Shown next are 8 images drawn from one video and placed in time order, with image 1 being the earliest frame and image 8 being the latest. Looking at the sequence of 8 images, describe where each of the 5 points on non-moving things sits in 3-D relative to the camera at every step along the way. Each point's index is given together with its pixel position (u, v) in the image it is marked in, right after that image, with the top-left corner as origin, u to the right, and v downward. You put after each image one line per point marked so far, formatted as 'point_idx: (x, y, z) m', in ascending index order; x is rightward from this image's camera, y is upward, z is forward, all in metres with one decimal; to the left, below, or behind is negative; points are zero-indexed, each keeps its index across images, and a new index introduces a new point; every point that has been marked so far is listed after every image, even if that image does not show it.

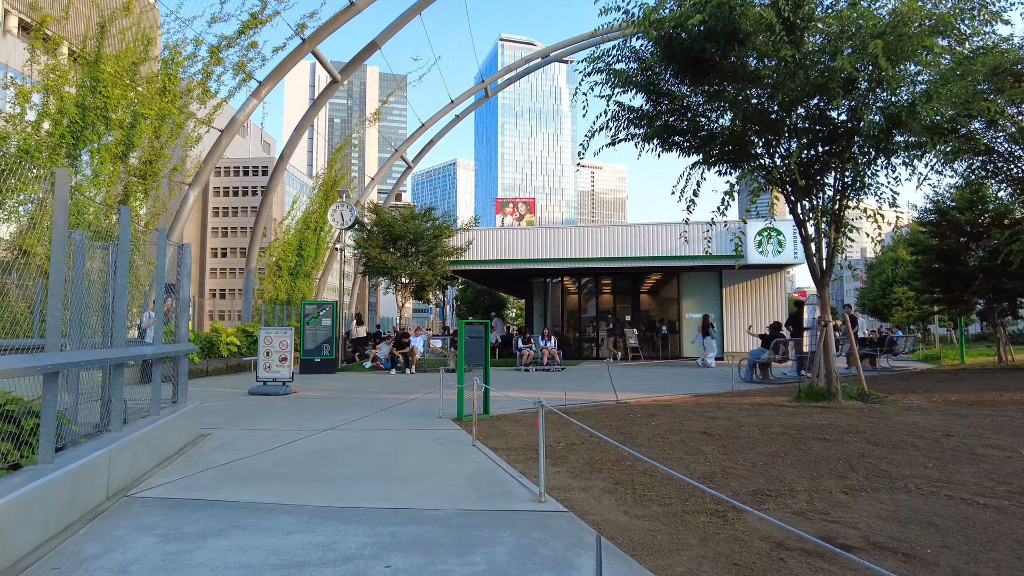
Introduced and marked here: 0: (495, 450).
0: (-0.1, -1.4, +6.0) m
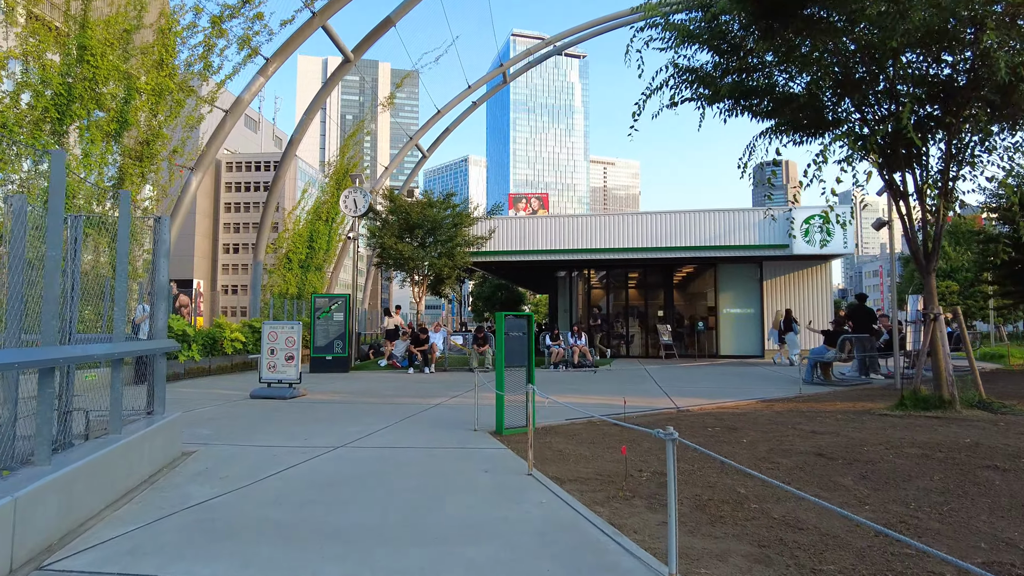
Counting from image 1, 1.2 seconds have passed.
0: (+0.3, -1.3, +4.5) m
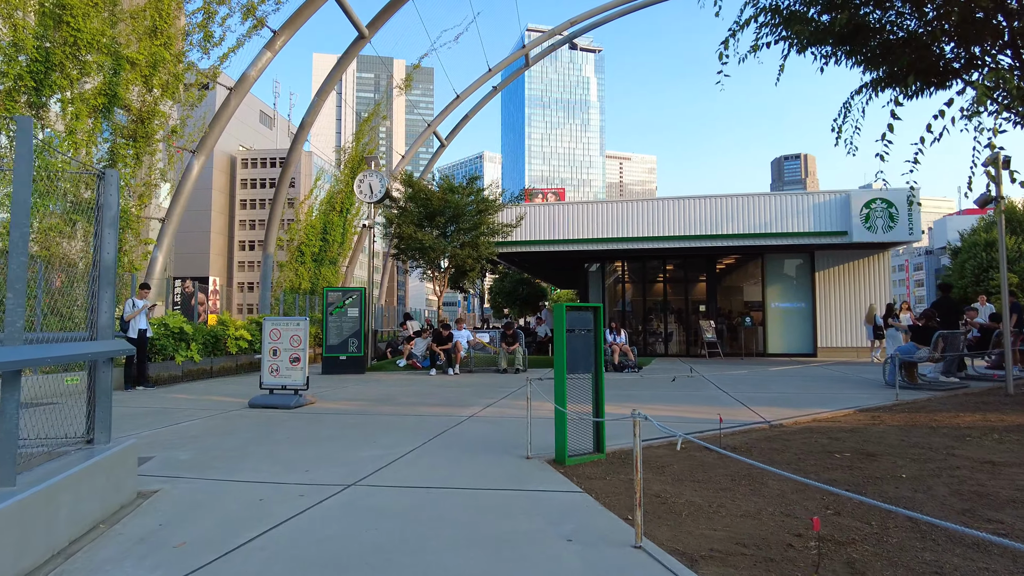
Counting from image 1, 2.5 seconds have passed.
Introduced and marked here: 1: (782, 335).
0: (+0.8, -1.2, +2.9) m
1: (+7.9, -1.4, +20.0) m
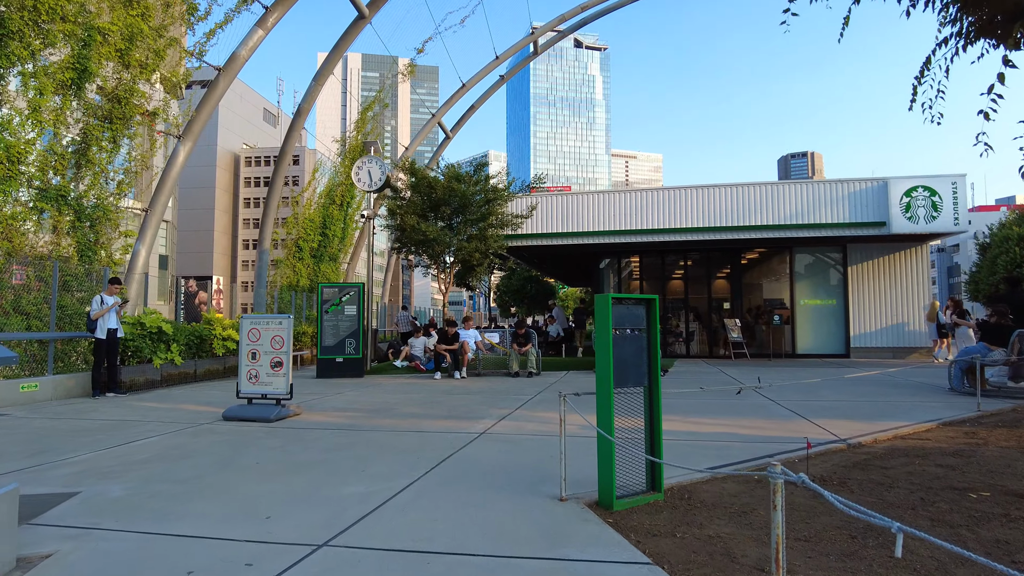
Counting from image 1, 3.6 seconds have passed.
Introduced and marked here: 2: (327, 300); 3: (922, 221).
0: (+0.9, -1.1, +1.6) m
1: (+8.2, -1.3, +18.7) m
2: (-3.7, -0.2, +13.7) m
3: (+9.5, +1.6, +15.8) m
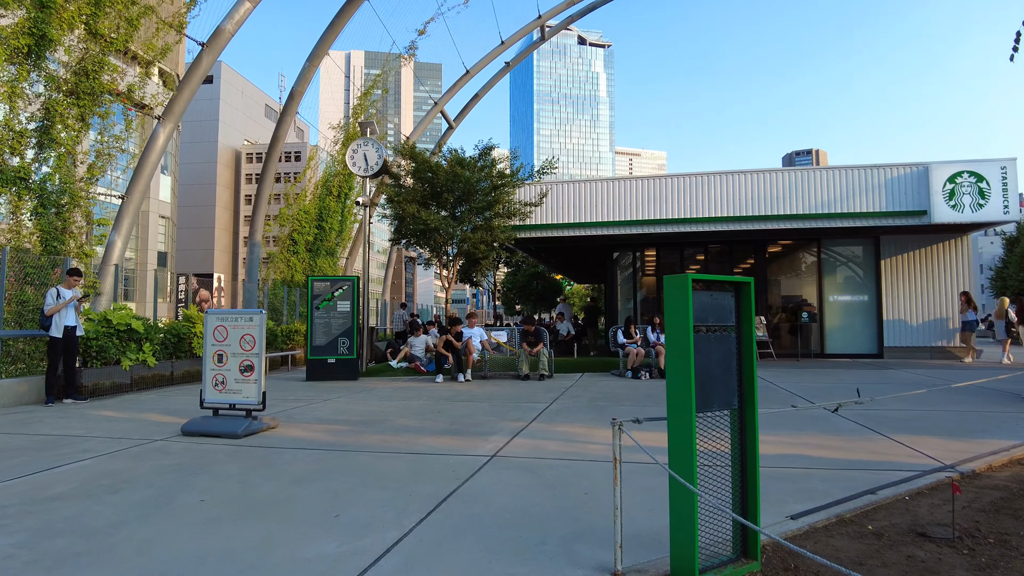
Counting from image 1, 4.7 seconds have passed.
0: (+1.0, -1.0, +0.4) m
1: (+8.4, -1.2, +17.4) m
2: (-3.5, -0.1, +12.4) m
3: (+9.7, +1.7, +14.5) m
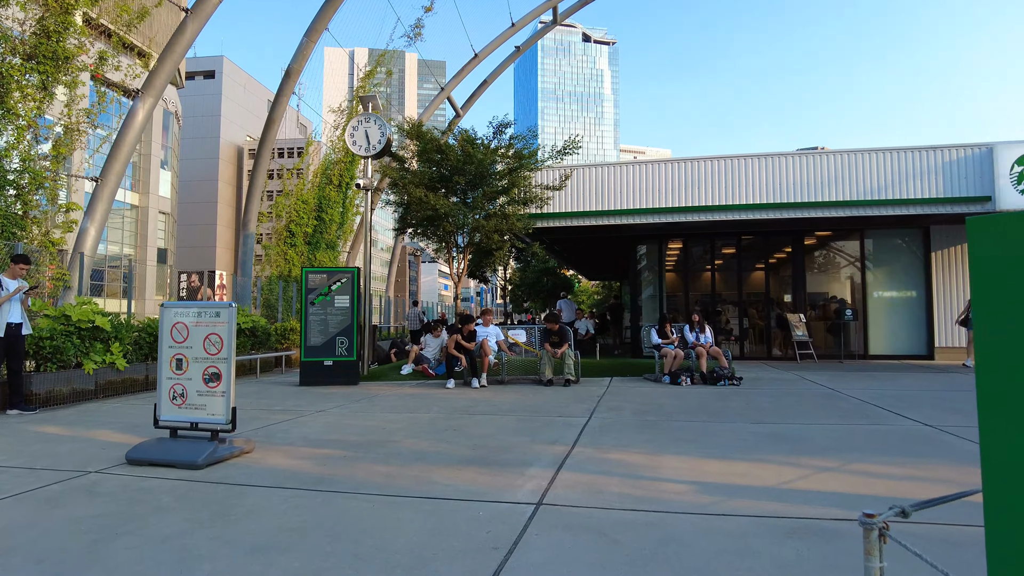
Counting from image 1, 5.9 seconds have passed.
0: (+1.3, -0.9, -1.1) m
1: (+8.7, -1.0, +15.9) m
2: (-3.2, 0.0, +11.0) m
3: (+10.0, +1.8, +13.0) m
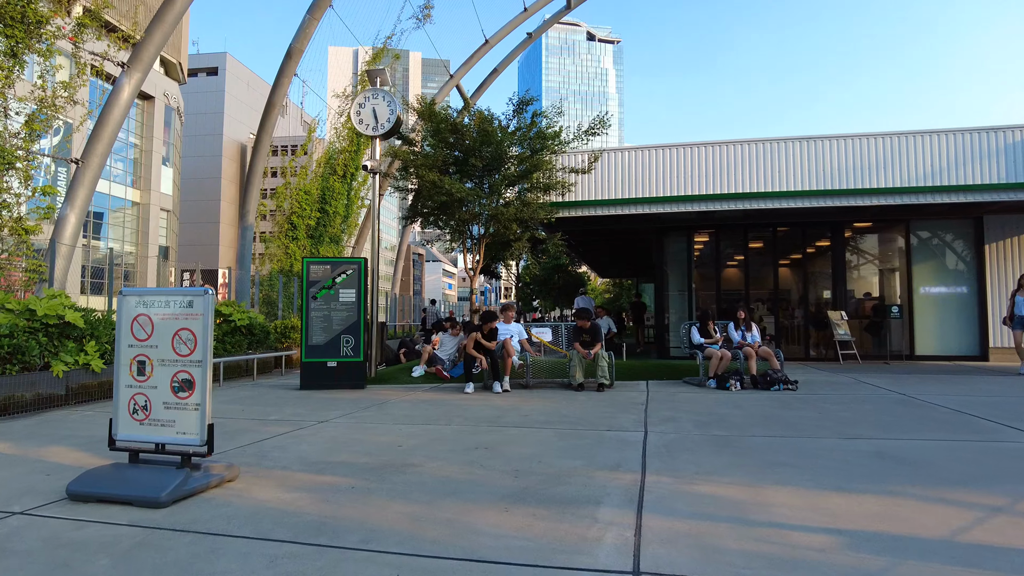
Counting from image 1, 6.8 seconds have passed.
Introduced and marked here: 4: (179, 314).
0: (+1.6, -0.8, -2.2) m
1: (+9.1, -0.9, +14.7) m
2: (-2.9, +0.1, +9.9) m
3: (+10.4, +1.9, +11.8) m
4: (-1.9, -0.2, +4.0) m
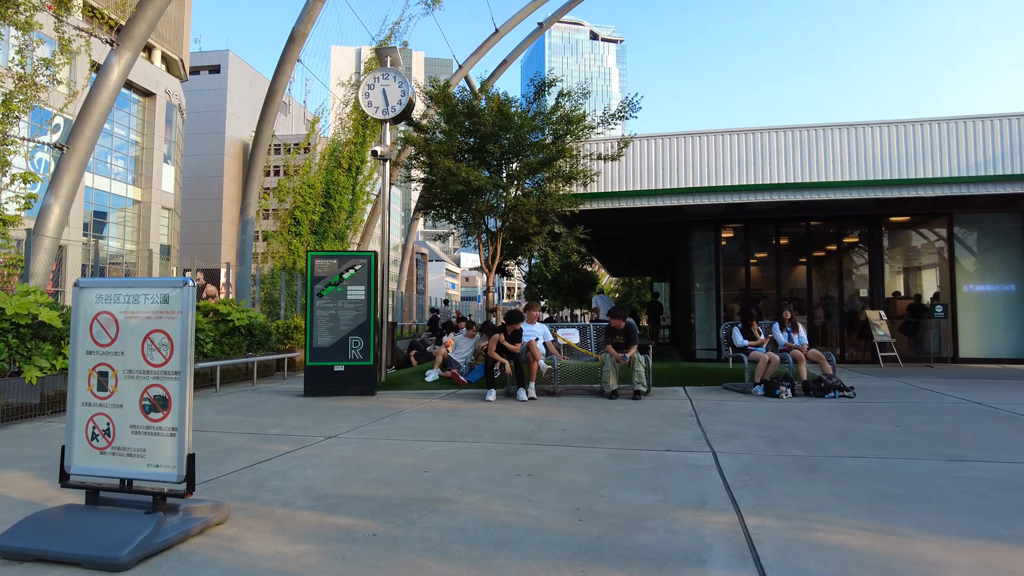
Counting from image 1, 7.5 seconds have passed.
0: (+1.9, -0.8, -3.1) m
1: (+9.5, -0.9, +13.8) m
2: (-2.5, +0.1, +9.0) m
3: (+10.7, +1.9, +10.9) m
4: (-1.6, -0.1, +3.2) m
